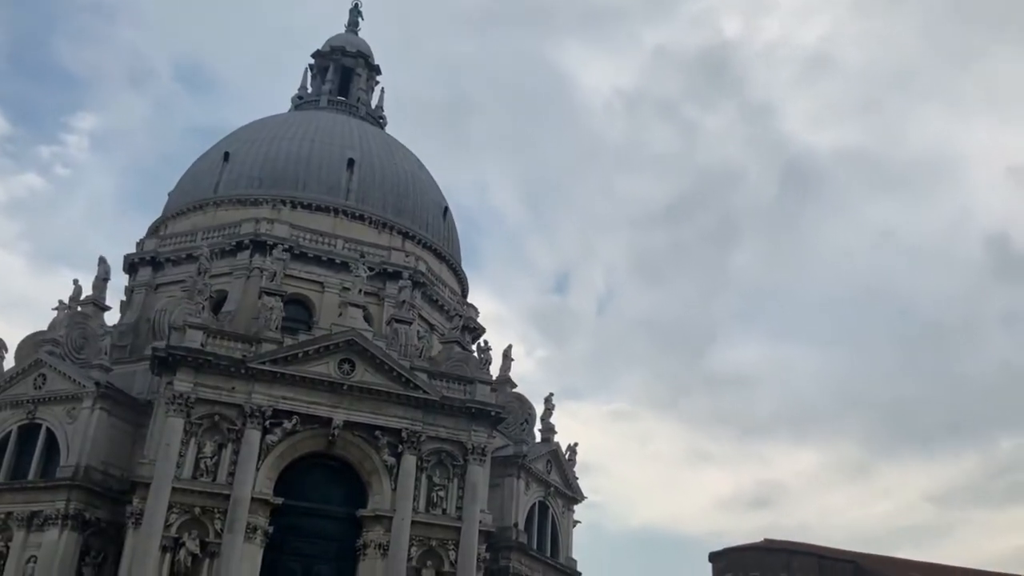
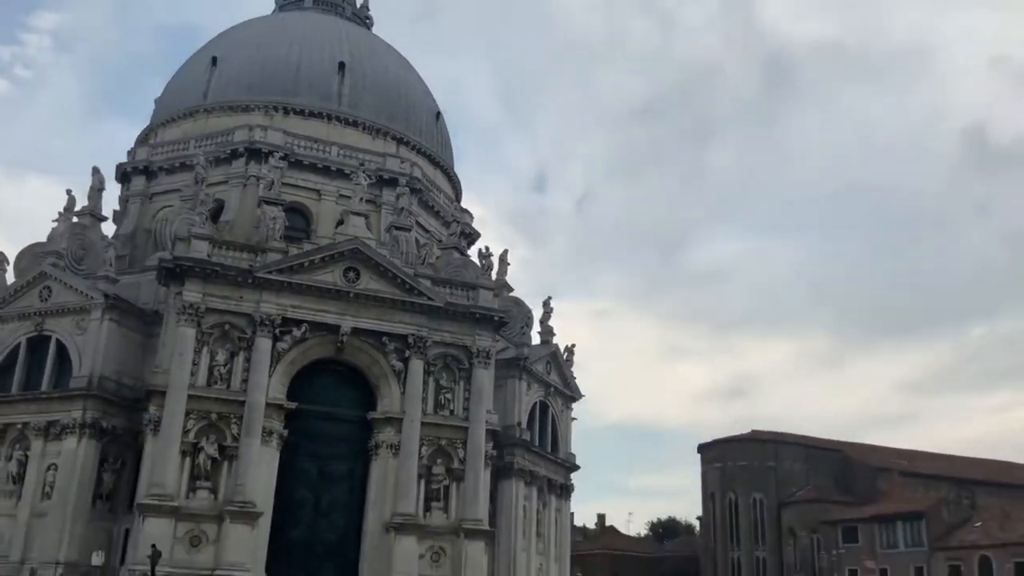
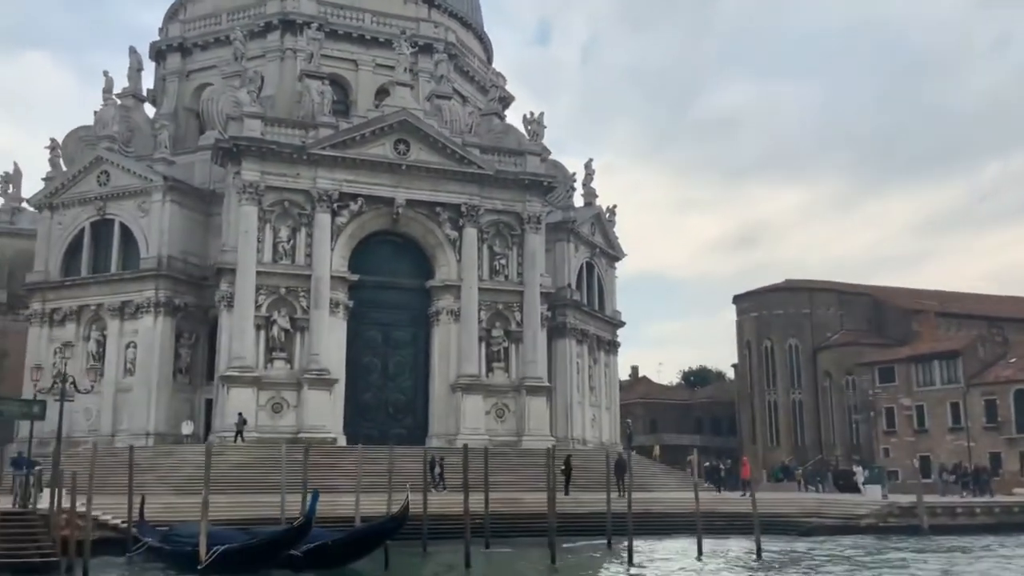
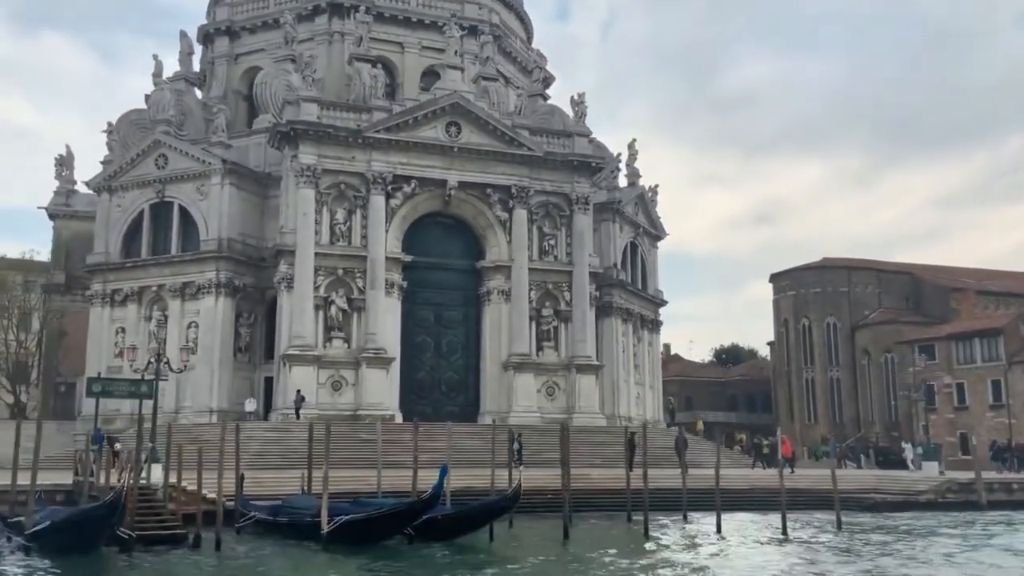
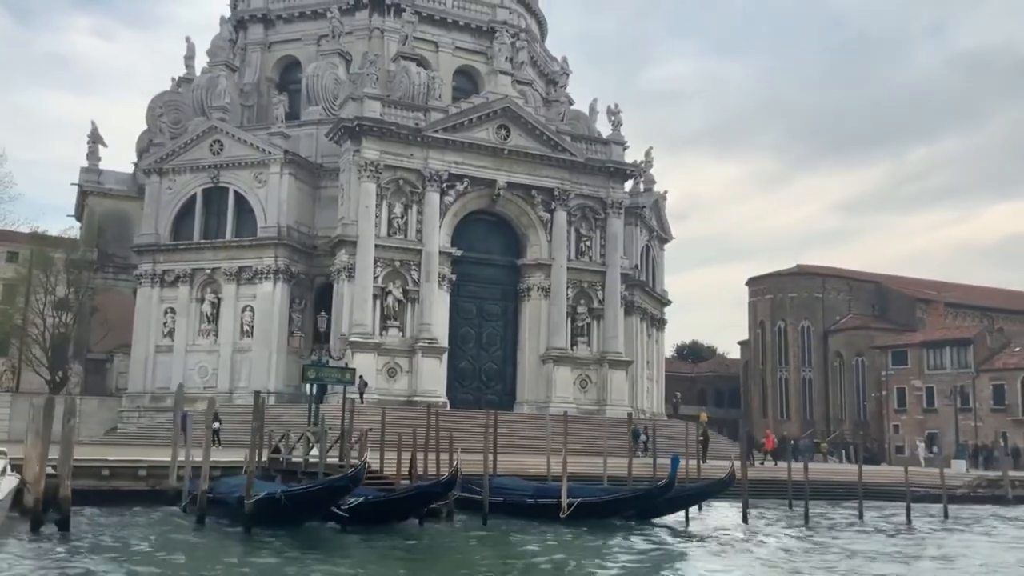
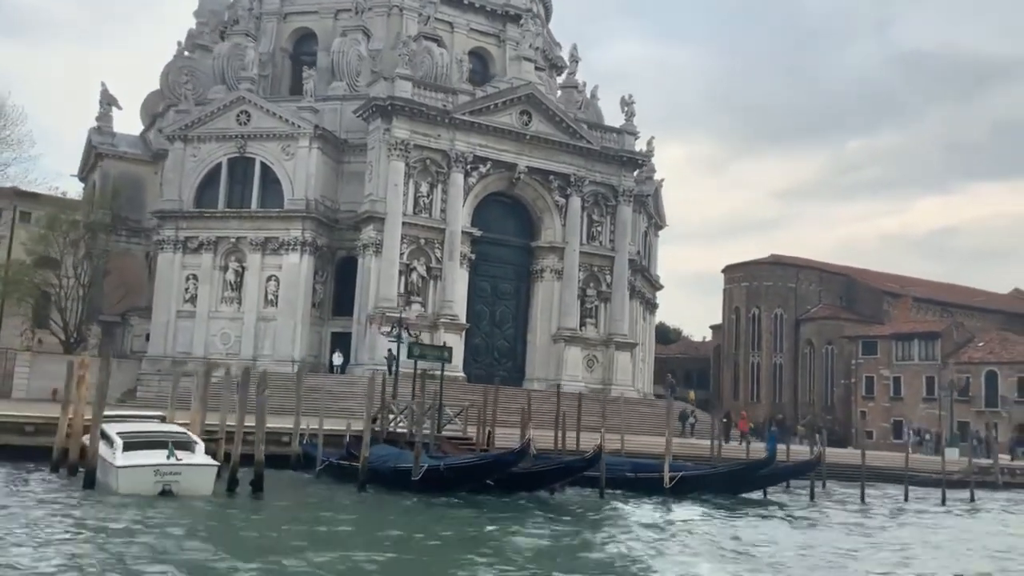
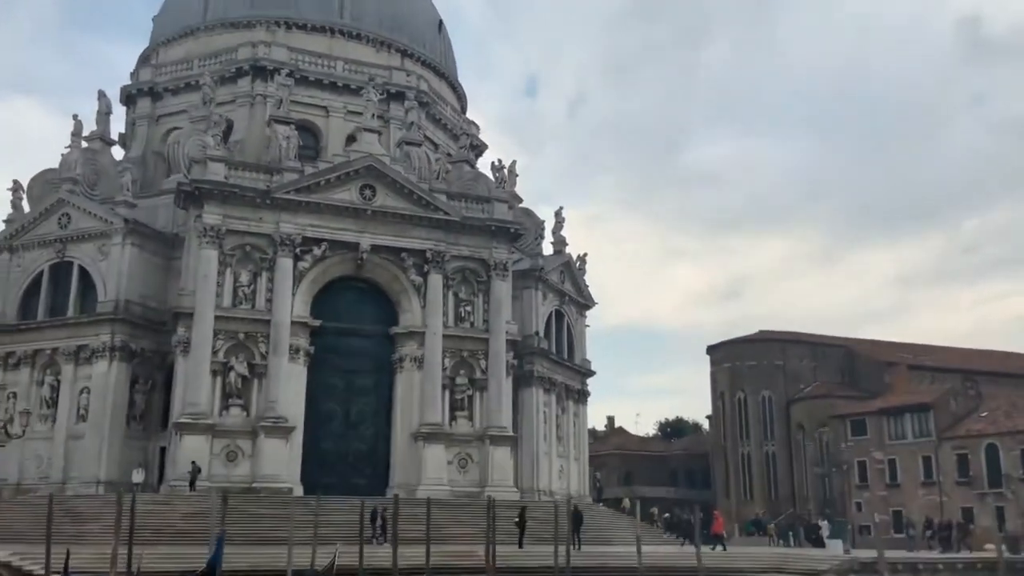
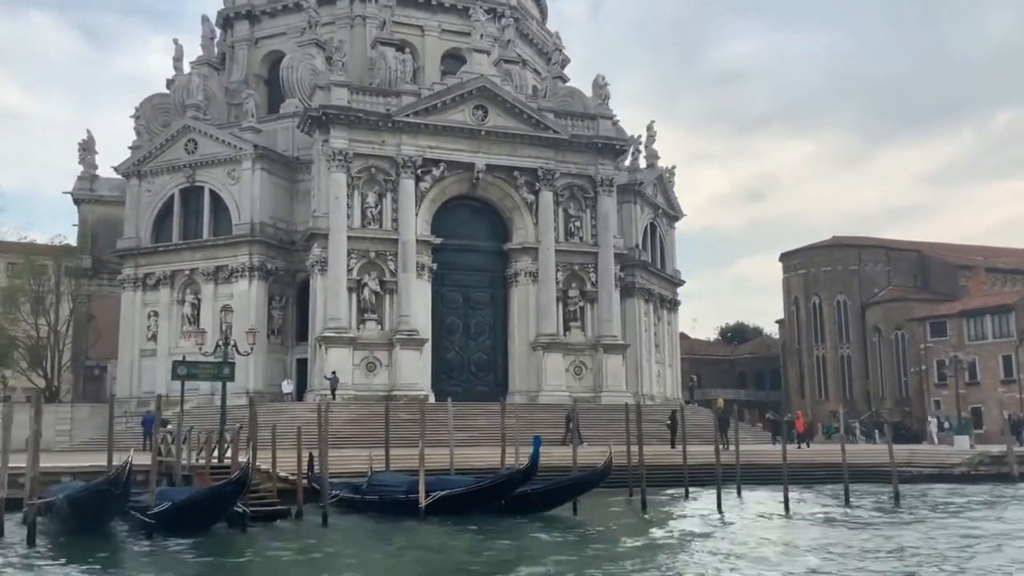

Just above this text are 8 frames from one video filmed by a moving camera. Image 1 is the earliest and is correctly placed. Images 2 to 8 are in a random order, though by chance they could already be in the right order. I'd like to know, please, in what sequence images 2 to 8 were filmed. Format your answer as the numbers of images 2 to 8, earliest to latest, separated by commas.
2, 7, 3, 4, 8, 5, 6
